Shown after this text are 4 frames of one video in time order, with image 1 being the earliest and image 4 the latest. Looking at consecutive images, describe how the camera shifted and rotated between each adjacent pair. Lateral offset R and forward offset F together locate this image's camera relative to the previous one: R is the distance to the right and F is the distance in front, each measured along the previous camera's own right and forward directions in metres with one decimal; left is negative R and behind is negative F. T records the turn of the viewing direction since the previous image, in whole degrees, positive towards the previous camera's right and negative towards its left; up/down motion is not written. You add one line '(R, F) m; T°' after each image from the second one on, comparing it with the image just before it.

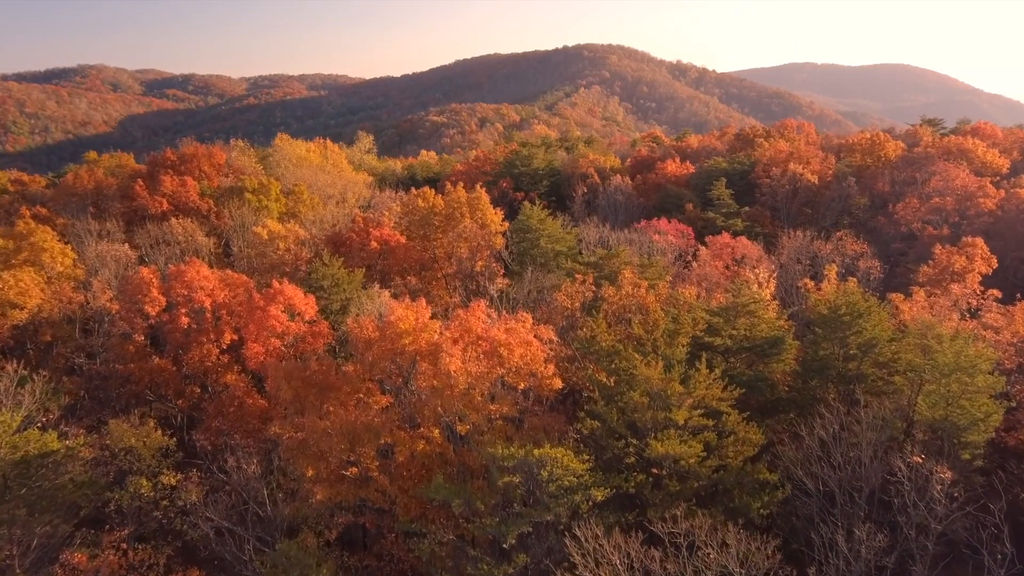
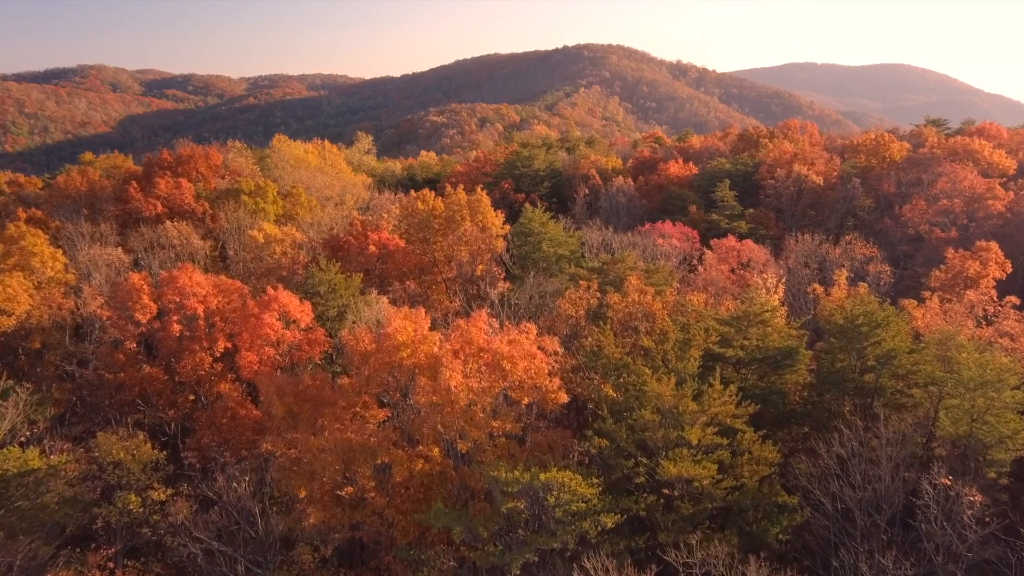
(-0.1, +0.9) m; 0°
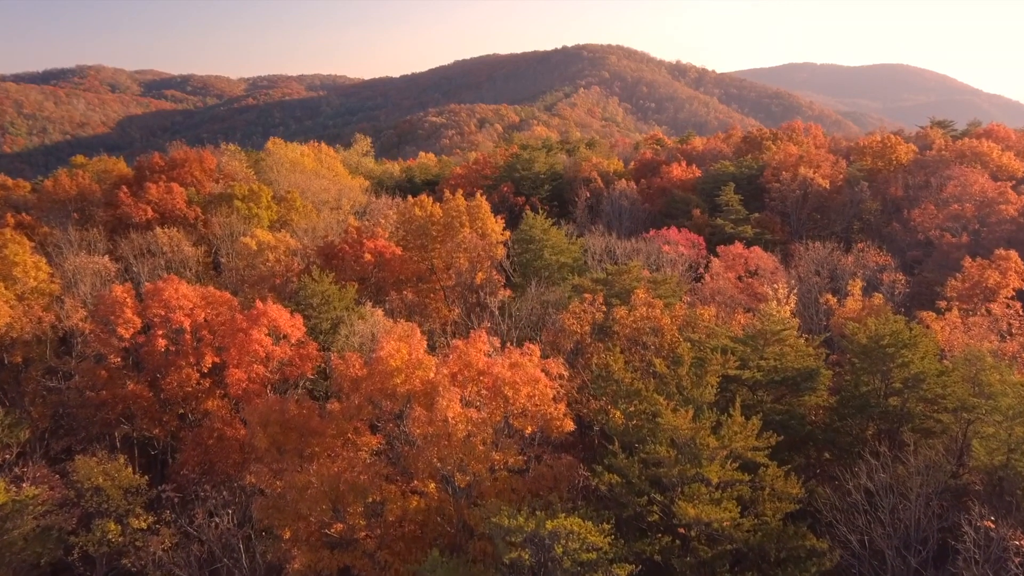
(-0.1, +1.4) m; 0°
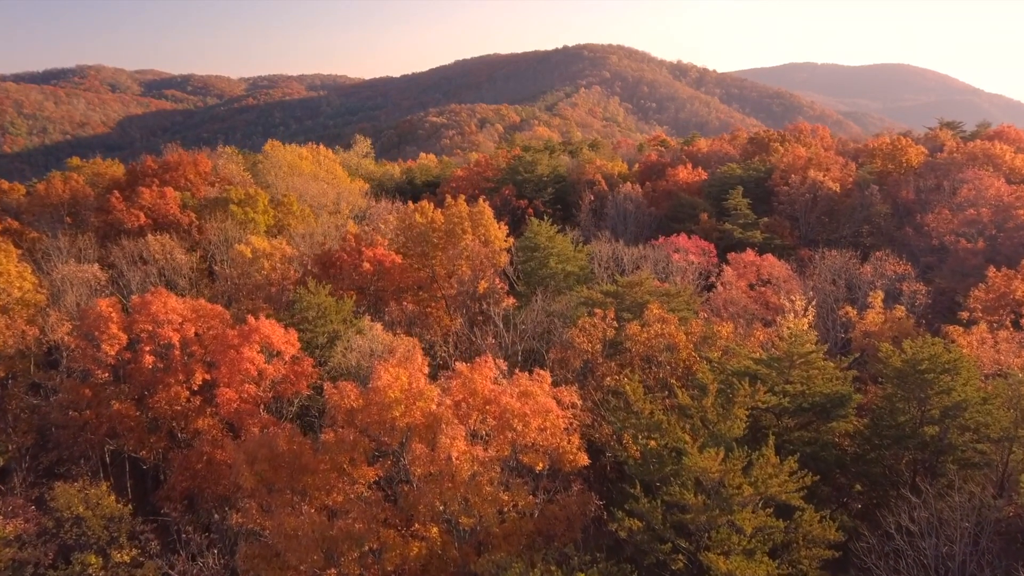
(-0.3, +1.5) m; 0°
